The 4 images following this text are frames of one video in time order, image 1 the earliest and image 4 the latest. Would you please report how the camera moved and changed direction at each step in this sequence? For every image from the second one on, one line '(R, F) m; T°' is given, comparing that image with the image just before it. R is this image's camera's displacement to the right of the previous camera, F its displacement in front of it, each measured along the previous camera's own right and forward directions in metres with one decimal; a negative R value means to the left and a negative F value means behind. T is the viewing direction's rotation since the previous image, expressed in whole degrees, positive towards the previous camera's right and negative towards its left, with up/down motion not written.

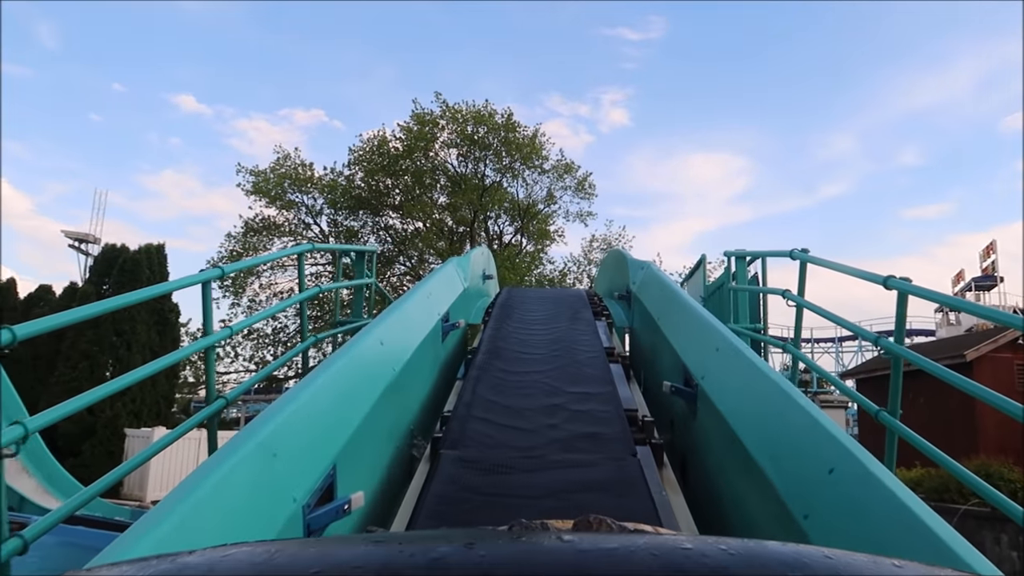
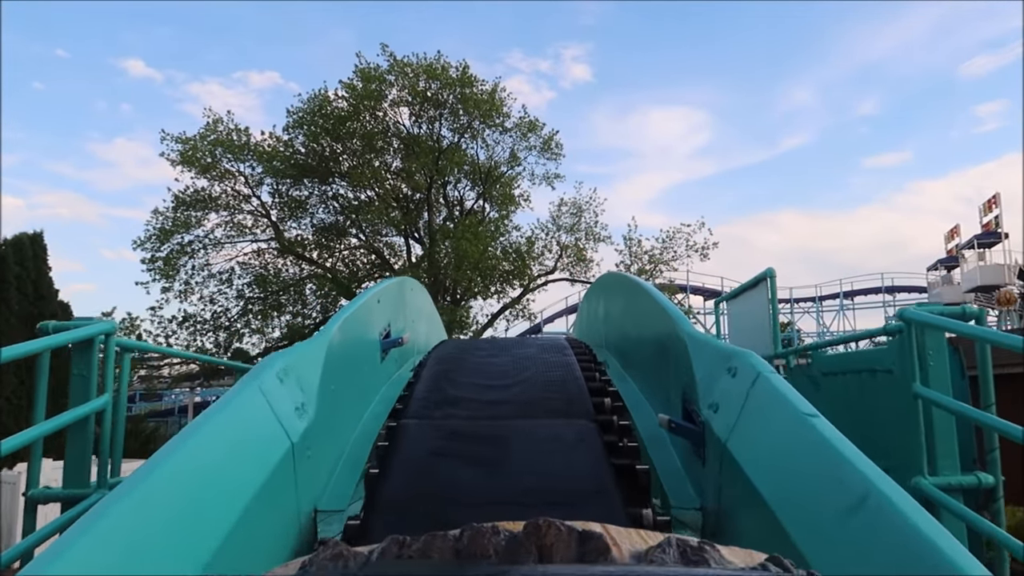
(+0.1, +2.3) m; +2°
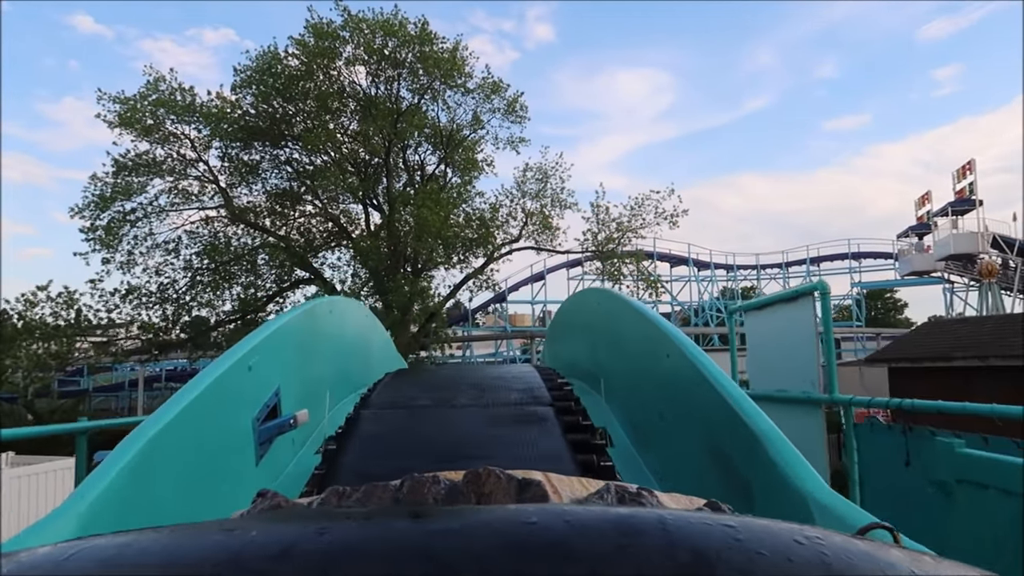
(0.0, +0.9) m; +3°
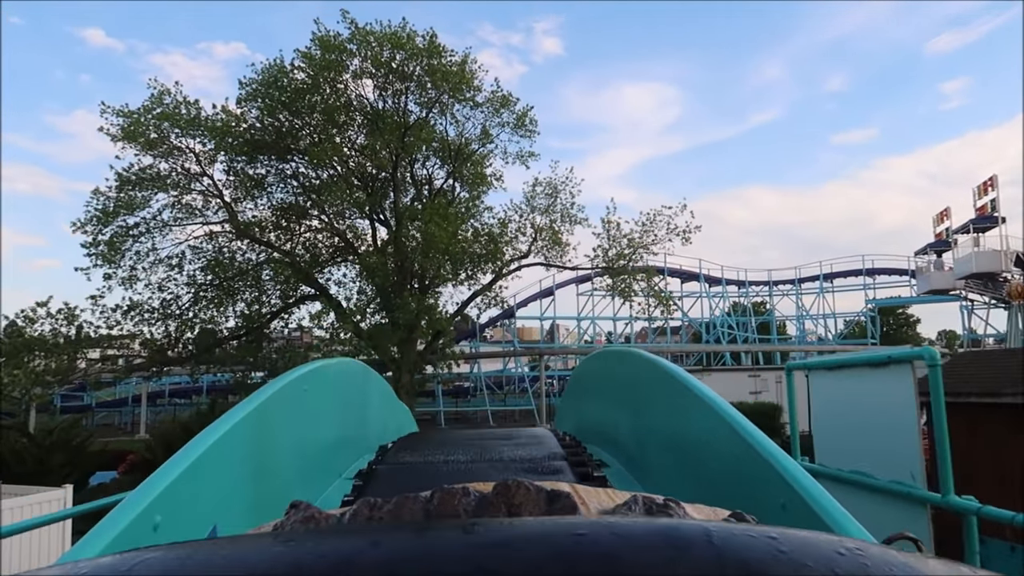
(-0.1, +0.5) m; -1°
